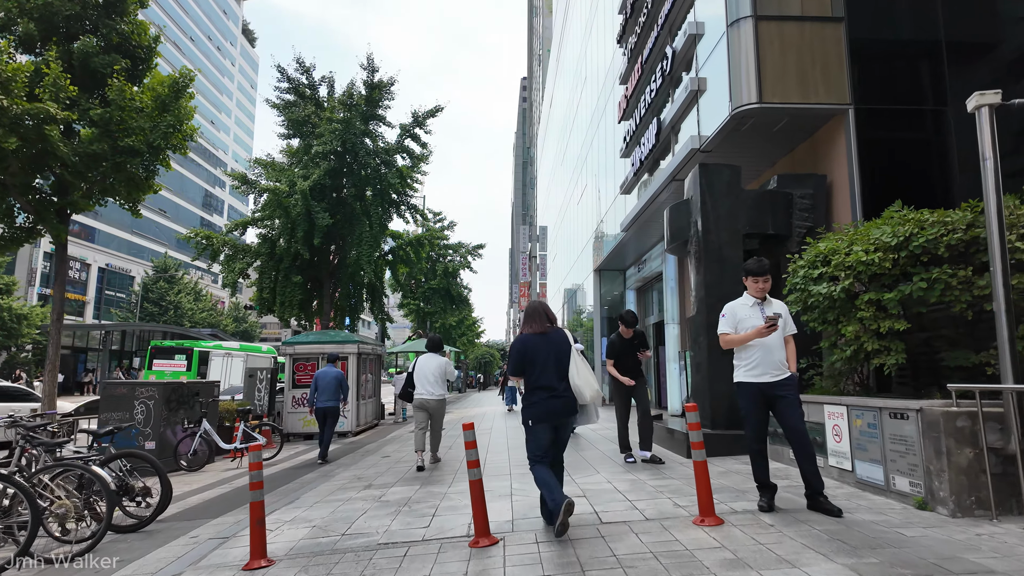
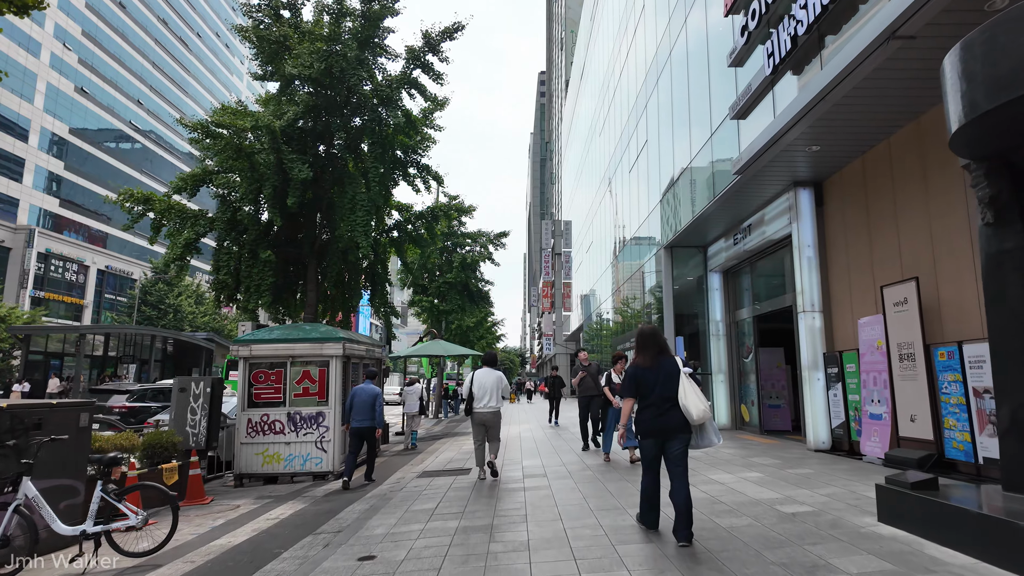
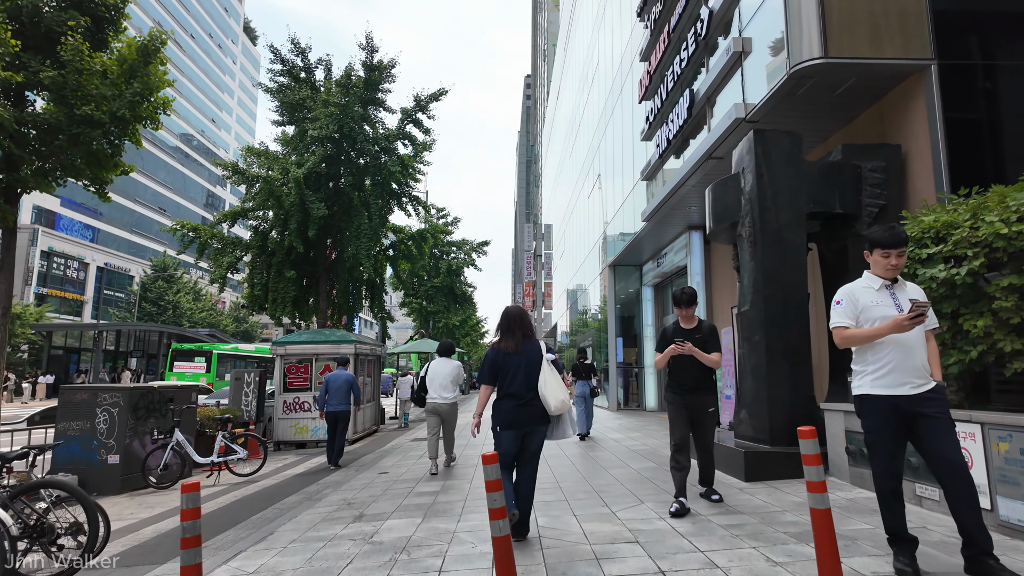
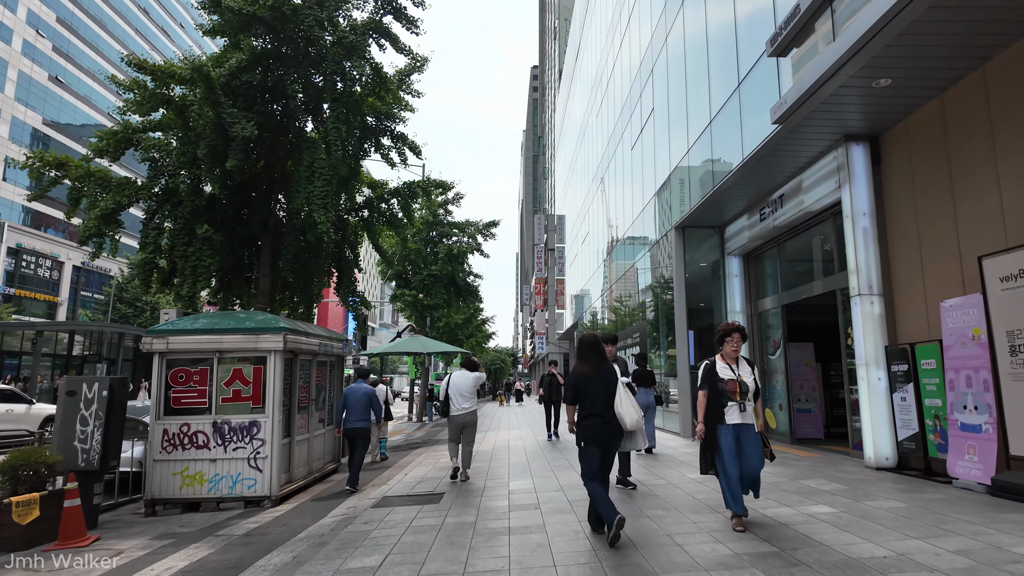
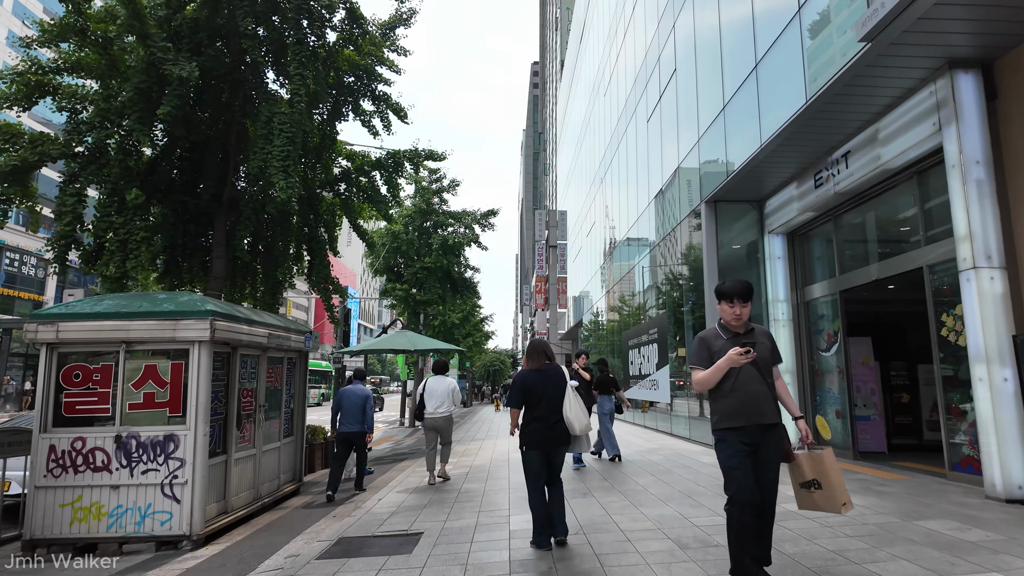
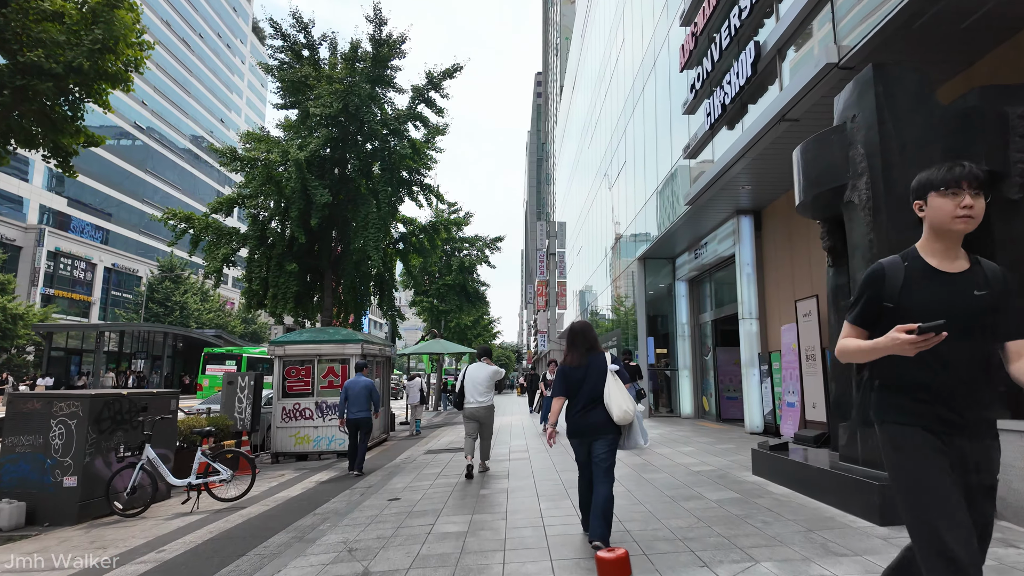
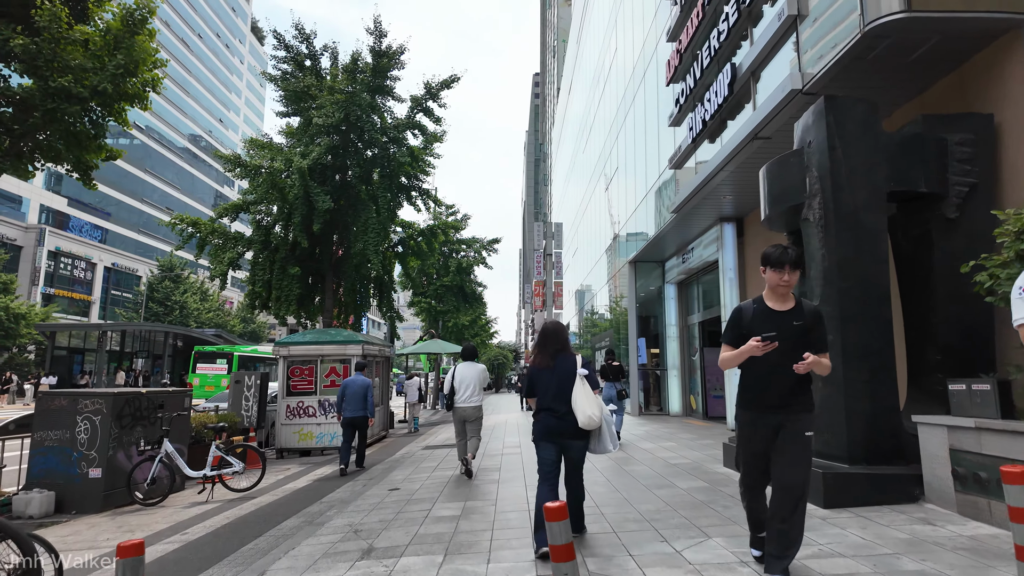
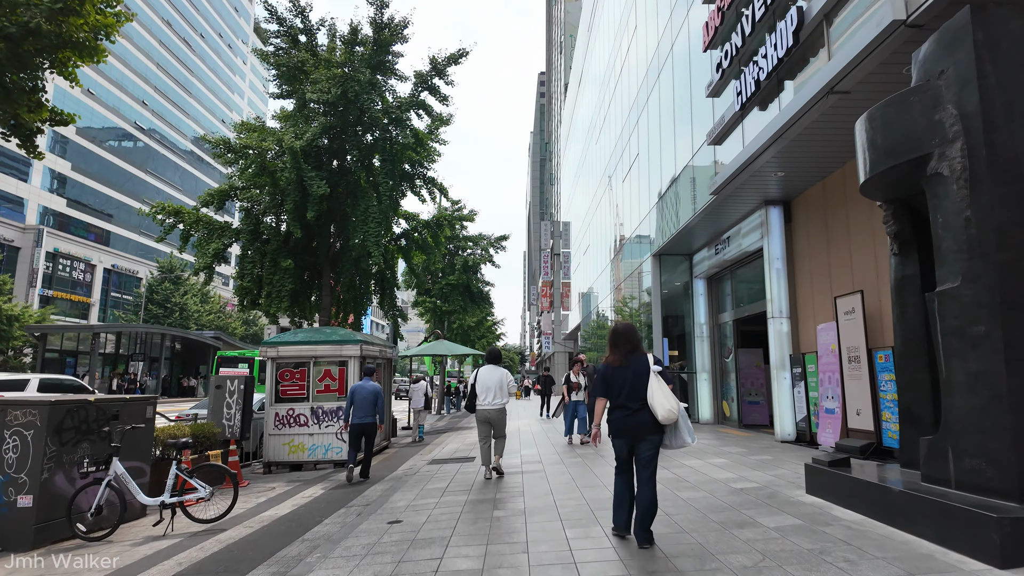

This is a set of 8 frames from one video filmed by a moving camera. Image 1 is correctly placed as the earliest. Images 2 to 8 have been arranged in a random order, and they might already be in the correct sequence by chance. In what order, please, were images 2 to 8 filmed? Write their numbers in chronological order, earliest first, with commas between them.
3, 7, 6, 8, 2, 4, 5
